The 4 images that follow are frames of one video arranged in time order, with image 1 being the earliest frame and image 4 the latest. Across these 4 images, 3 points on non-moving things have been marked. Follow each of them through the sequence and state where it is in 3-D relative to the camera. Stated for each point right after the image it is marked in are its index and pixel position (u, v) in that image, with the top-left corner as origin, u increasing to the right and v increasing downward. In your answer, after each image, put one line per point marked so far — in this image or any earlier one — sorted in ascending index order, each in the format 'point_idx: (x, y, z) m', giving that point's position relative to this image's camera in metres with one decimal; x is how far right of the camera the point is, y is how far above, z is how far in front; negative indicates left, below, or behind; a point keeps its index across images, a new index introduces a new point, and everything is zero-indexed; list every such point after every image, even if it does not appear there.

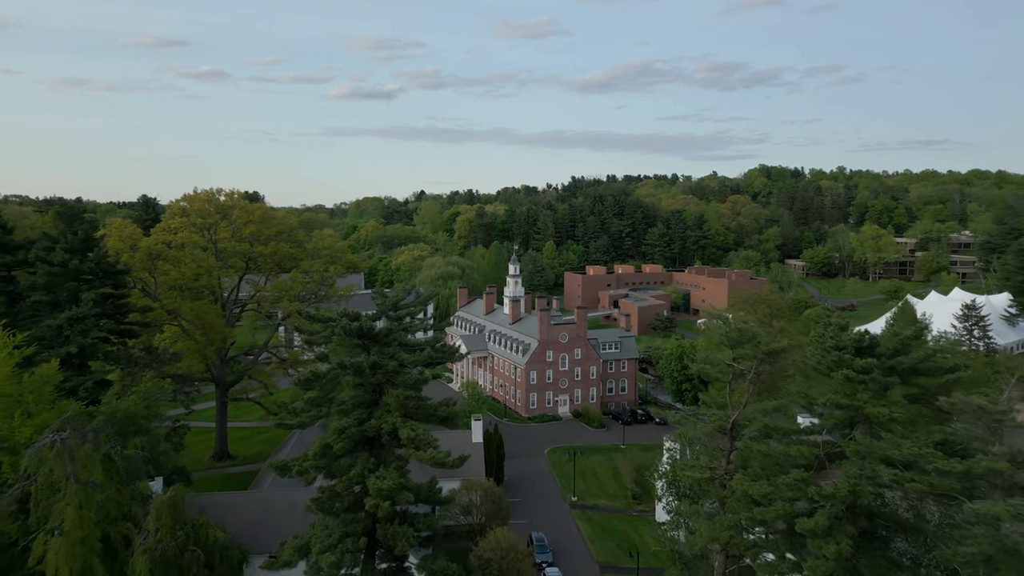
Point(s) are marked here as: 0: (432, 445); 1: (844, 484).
0: (-1.8, -3.4, +19.0) m
1: (+6.7, -3.9, +17.4) m
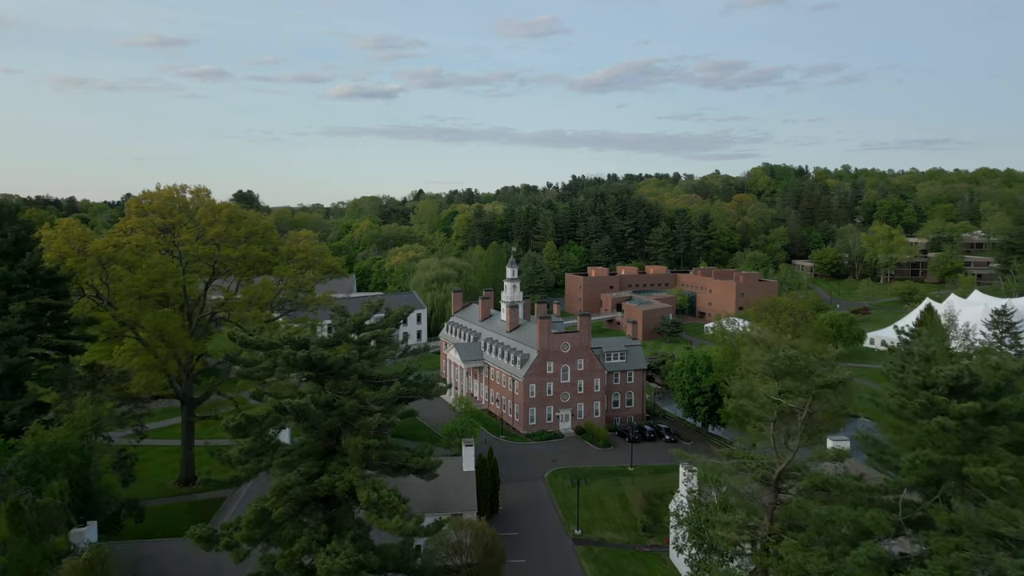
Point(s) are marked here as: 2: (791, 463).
0: (-1.9, -3.8, +14.8) m
1: (+6.5, -4.3, +13.2) m
2: (+5.5, -3.5, +17.2) m
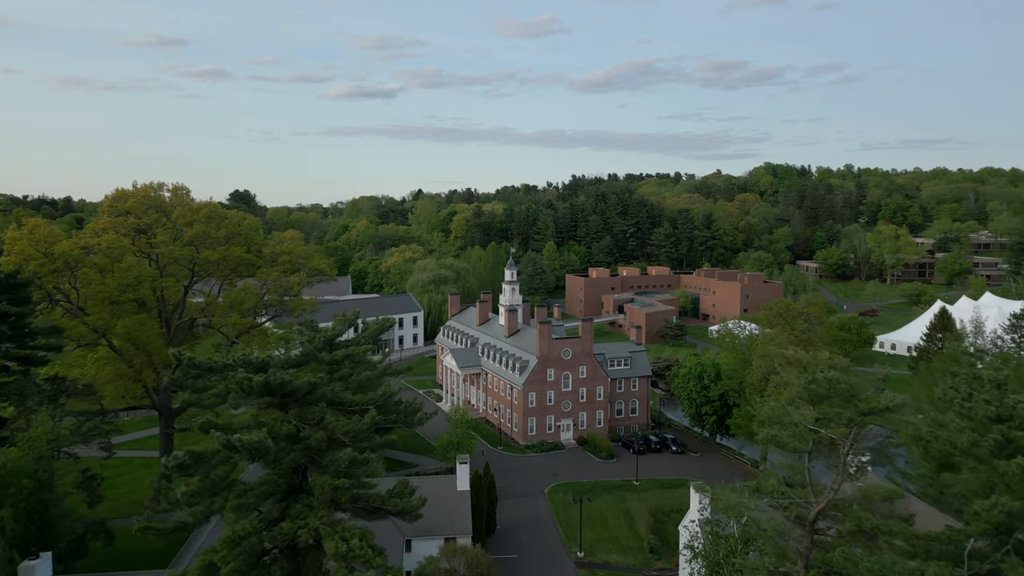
0: (-2.0, -4.0, +12.5) m
1: (+6.4, -4.4, +10.9) m
2: (+5.4, -3.7, +14.9) m
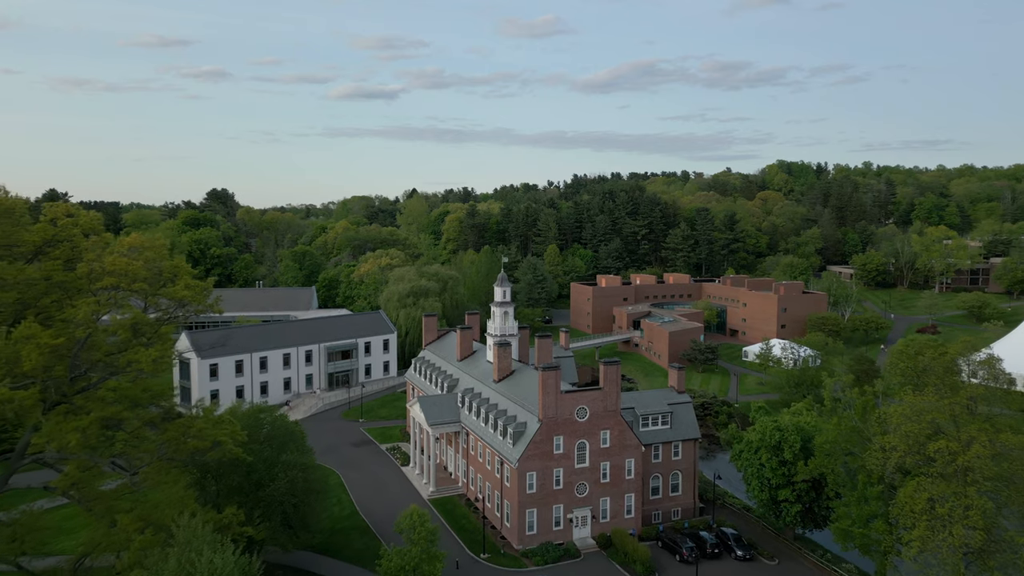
0: (-2.4, -5.0, -2.1) m
1: (+6.0, -5.5, -3.8) m
2: (+5.0, -4.7, +0.2) m
